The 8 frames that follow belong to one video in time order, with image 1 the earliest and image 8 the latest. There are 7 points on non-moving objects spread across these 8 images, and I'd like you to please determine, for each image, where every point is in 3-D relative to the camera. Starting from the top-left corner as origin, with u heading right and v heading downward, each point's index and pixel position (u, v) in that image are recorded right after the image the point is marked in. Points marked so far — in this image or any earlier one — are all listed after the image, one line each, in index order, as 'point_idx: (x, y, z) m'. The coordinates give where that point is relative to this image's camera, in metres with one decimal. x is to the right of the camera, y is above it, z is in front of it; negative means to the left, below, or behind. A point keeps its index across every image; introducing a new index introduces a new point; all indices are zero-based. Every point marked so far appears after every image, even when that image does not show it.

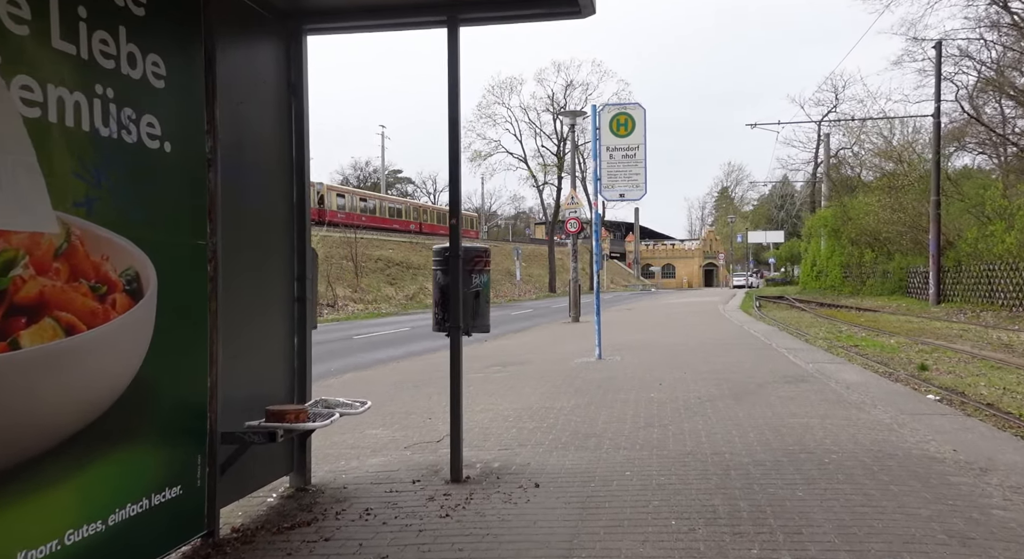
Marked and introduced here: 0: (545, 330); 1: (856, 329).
0: (+0.8, -1.2, +19.1) m
1: (+6.7, -1.0, +16.2) m
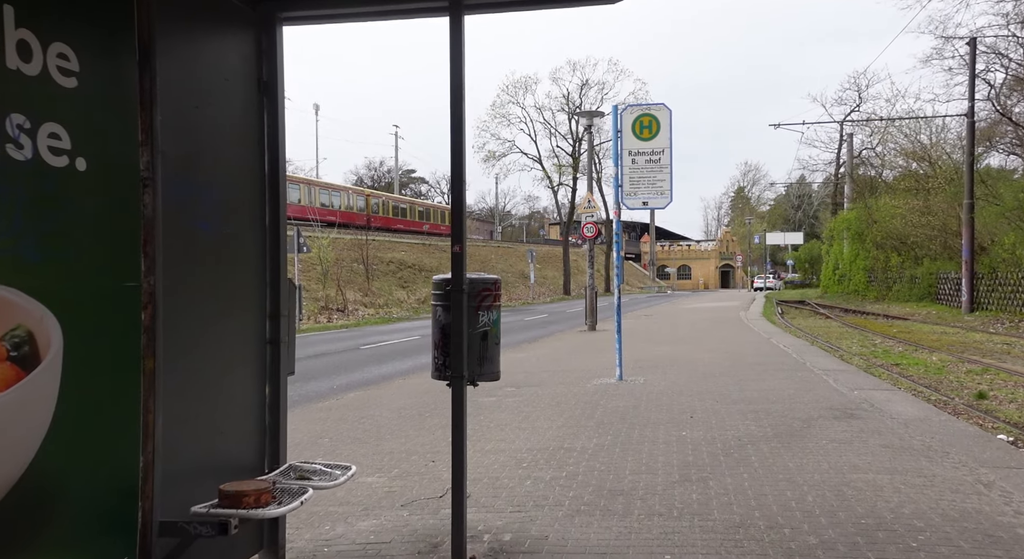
0: (+1.1, -1.3, +18.3) m
1: (+7.0, -1.2, +15.3) m
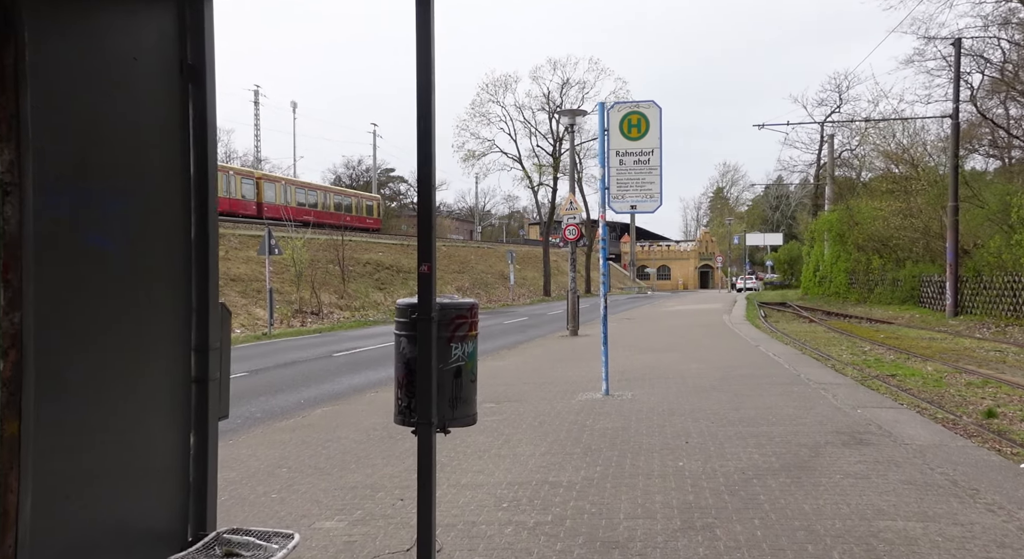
0: (+0.6, -1.4, +17.7) m
1: (+6.6, -1.3, +14.9) m
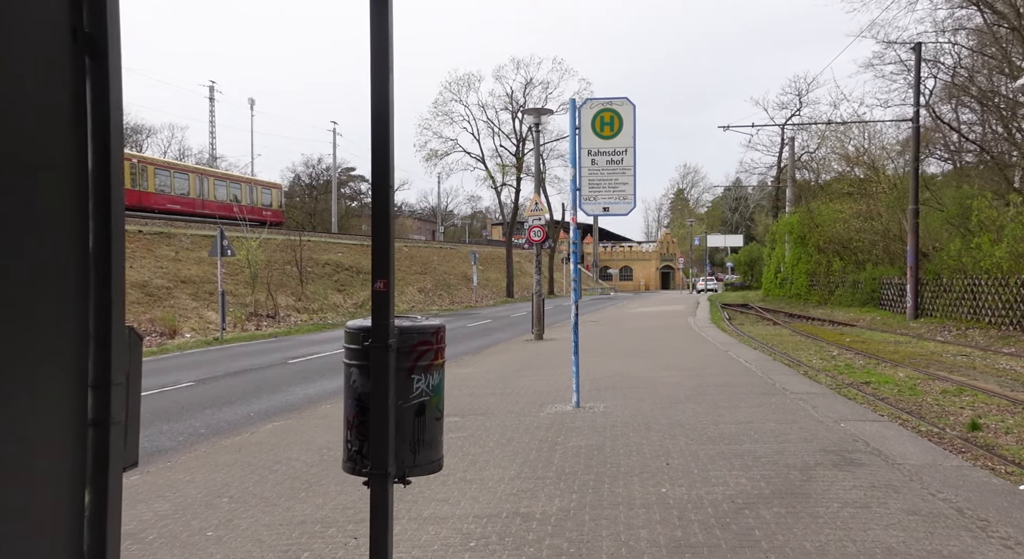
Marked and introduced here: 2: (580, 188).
0: (-0.1, -1.5, +17.2) m
1: (+6.0, -1.4, +14.7) m
2: (+0.7, +1.0, +8.9) m
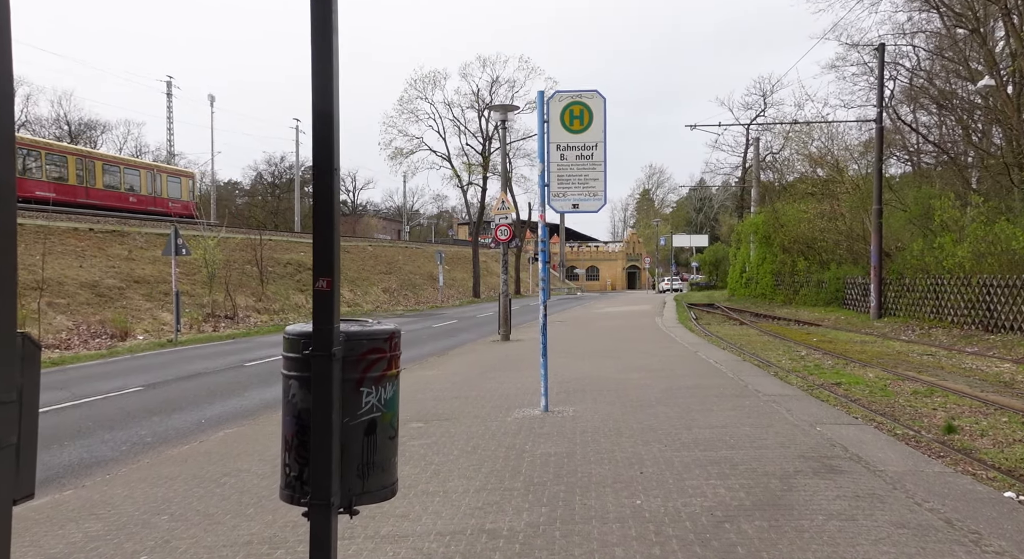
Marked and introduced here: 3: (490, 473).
0: (-0.8, -1.5, +16.9) m
1: (+5.4, -1.3, +14.6) m
2: (+0.4, +1.0, +8.6) m
3: (-0.2, -1.3, +5.7) m
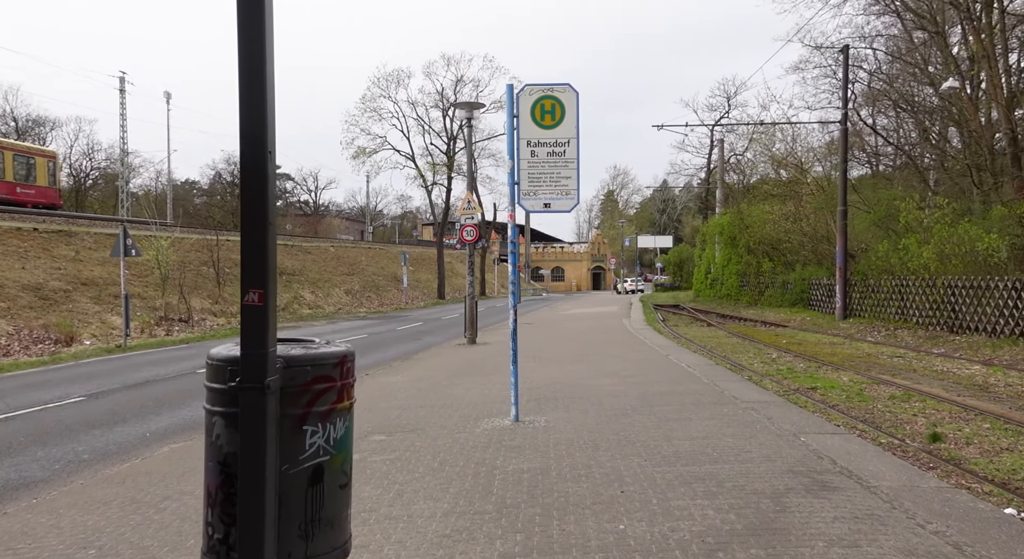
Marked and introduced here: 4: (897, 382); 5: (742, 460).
0: (-1.5, -1.5, +16.4) m
1: (+4.8, -1.4, +14.3) m
2: (+0.1, +1.0, +8.1) m
3: (-0.3, -1.4, +5.3) m
4: (+5.2, -1.4, +11.2) m
5: (+1.6, -1.3, +5.9) m
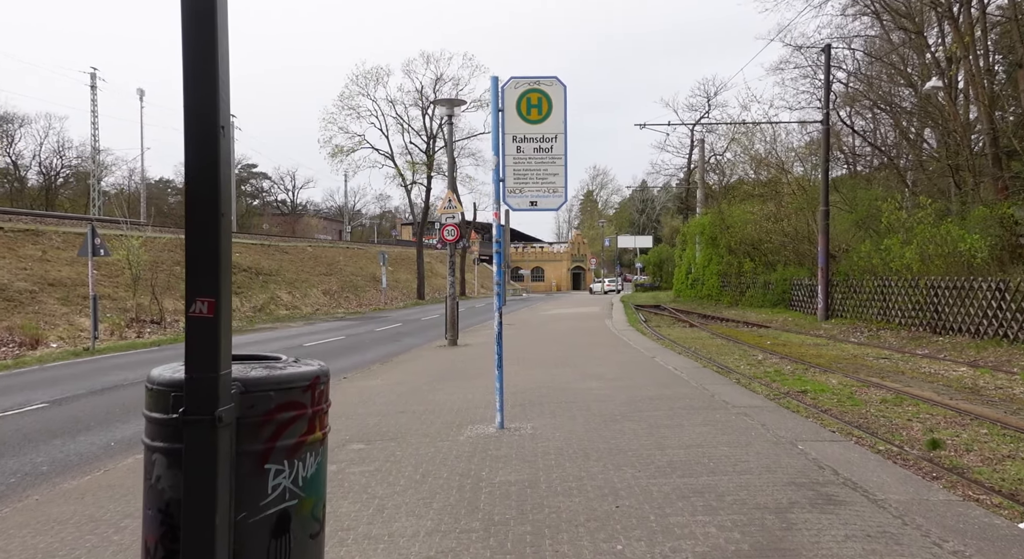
0: (-1.8, -1.5, +16.0) m
1: (+4.5, -1.4, +14.1) m
2: (-0.1, +0.9, +7.8) m
3: (-0.4, -1.4, +5.0) m
4: (+5.0, -1.4, +11.0) m
5: (+1.5, -1.3, +5.6) m
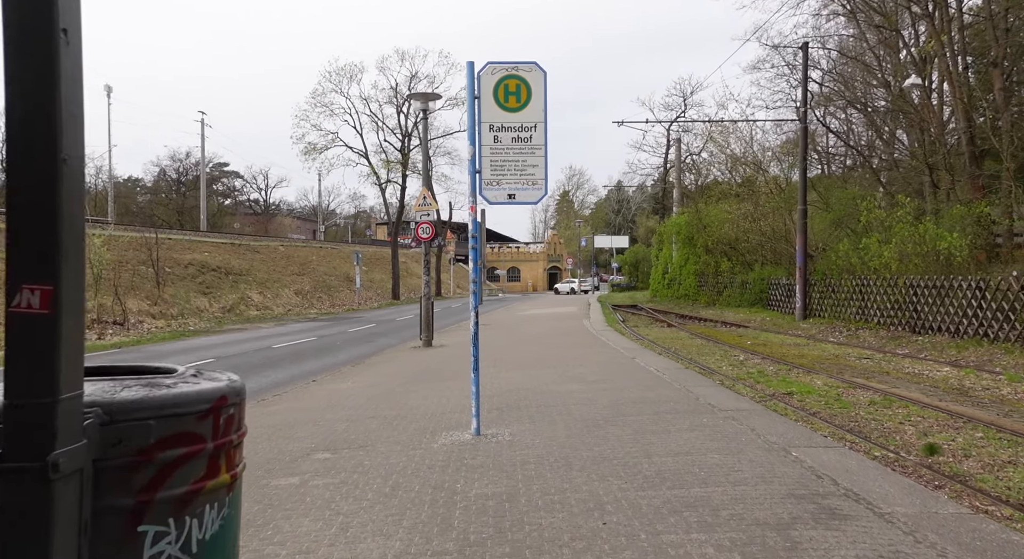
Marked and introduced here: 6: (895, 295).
0: (-2.3, -1.5, +15.5) m
1: (+4.1, -1.4, +13.8) m
2: (-0.3, +1.0, +7.4) m
3: (-0.5, -1.3, +4.5) m
4: (+4.6, -1.4, +10.7) m
5: (+1.4, -1.3, +5.3) m
6: (+9.3, -0.4, +20.3) m
